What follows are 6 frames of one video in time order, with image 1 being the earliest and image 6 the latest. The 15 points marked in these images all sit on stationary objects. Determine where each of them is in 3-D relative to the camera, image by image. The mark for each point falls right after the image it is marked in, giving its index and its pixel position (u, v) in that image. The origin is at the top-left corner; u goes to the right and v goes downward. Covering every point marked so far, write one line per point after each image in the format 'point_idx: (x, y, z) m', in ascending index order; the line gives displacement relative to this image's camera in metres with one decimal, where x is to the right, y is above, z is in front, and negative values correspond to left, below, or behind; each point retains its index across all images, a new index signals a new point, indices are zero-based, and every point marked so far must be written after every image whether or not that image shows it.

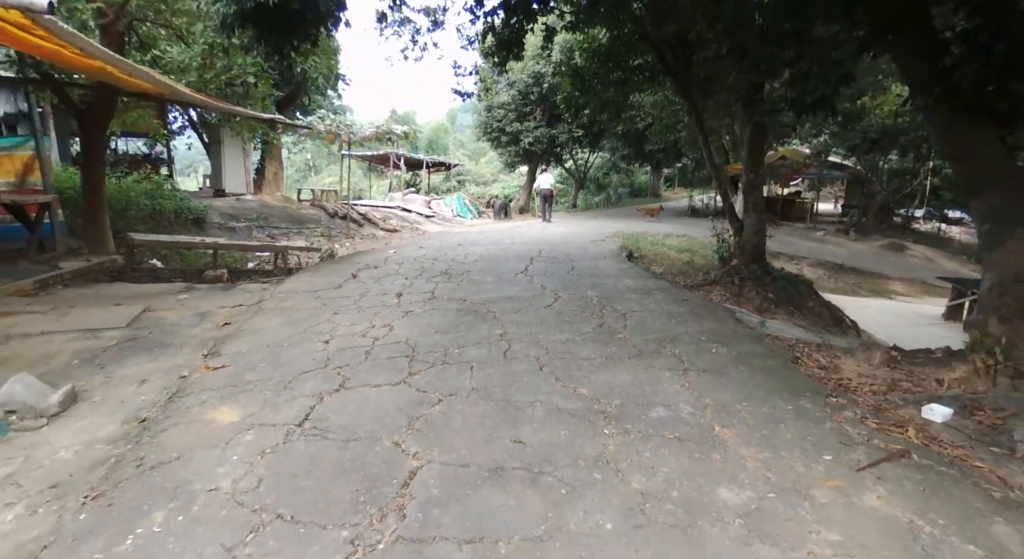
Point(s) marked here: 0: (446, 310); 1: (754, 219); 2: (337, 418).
0: (-0.7, -0.3, +5.8) m
1: (+3.4, +0.9, +7.7) m
2: (-1.1, -0.8, +3.4) m
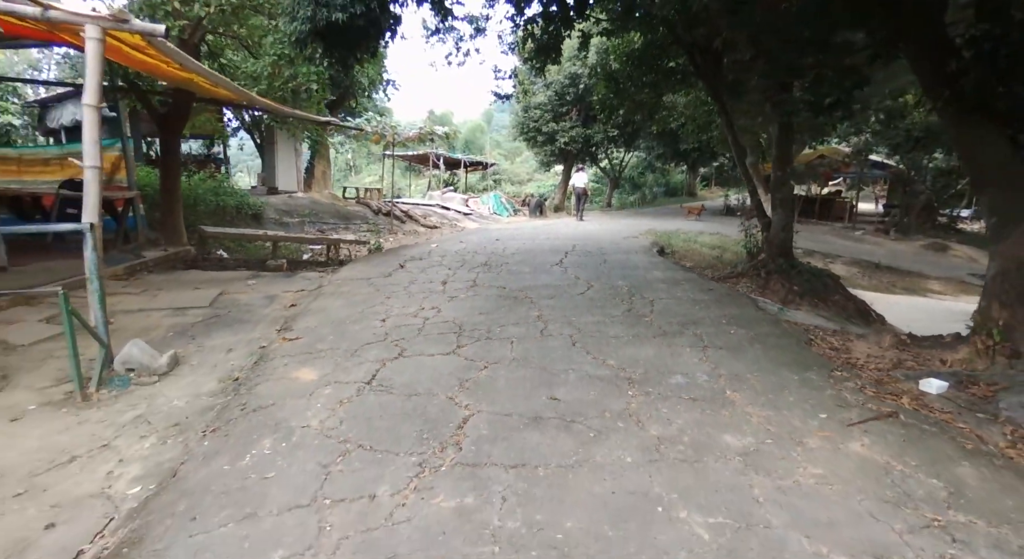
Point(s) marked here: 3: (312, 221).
0: (-0.3, -0.2, +6.4) m
1: (+4.0, +1.0, +8.0) m
2: (-0.8, -0.7, +4.0) m
3: (-4.9, +1.5, +13.4) m
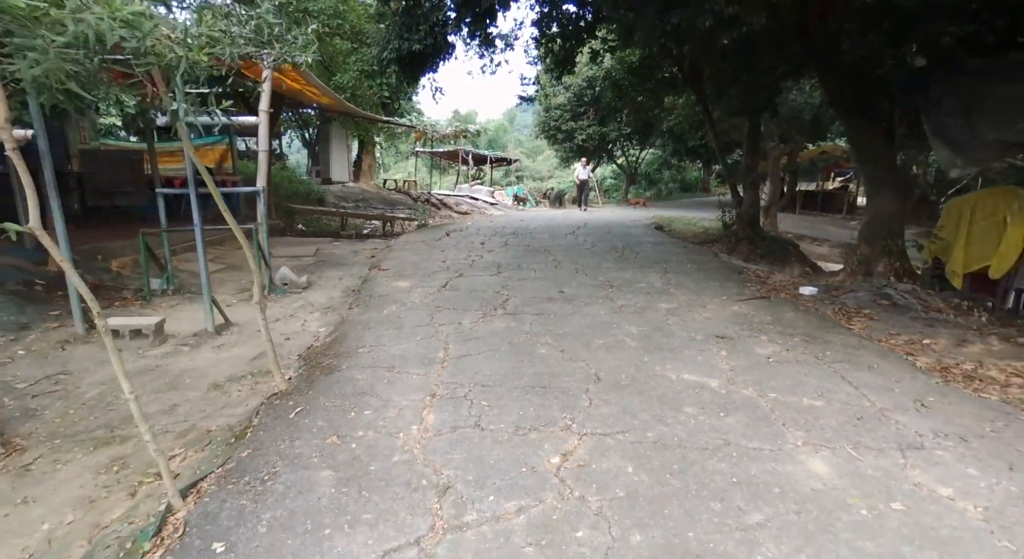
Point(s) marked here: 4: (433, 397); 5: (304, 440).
0: (+0.1, +0.5, +8.6) m
1: (+4.4, +1.6, +10.1) m
2: (-0.6, -0.1, +6.2) m
3: (-4.3, +2.2, +15.8) m
4: (-0.5, -0.7, +3.3) m
5: (-1.1, -0.8, +2.9) m
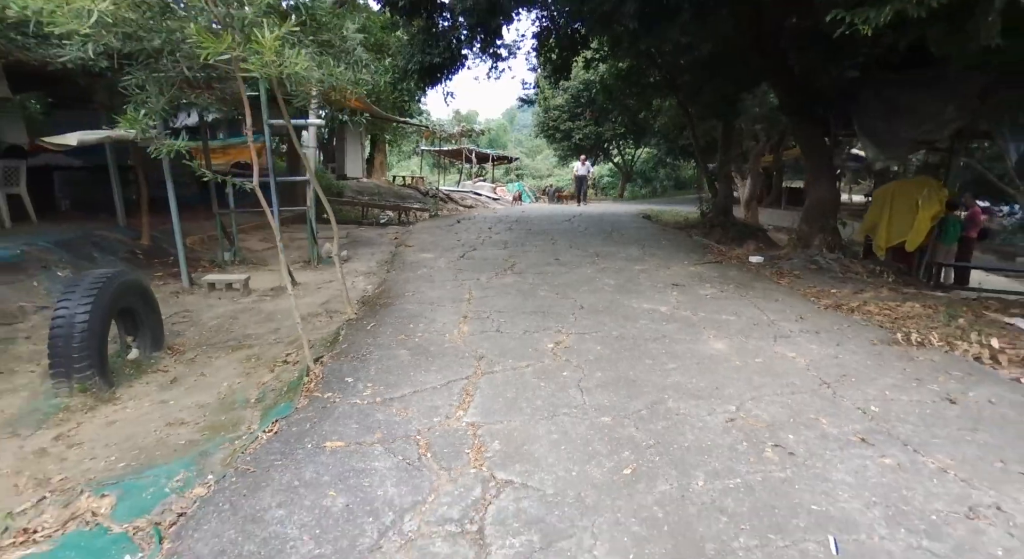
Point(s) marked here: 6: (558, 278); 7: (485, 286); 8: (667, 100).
0: (+0.1, +0.9, +10.0) m
1: (+4.5, +2.0, +11.5) m
2: (-0.5, +0.3, +7.6) m
3: (-4.2, +2.5, +17.2) m
4: (-0.4, -0.3, +4.7) m
5: (-1.0, -0.5, +4.3) m
6: (+0.5, 0.0, +6.1) m
7: (-0.3, -0.1, +5.8) m
8: (+4.0, +4.5, +13.8) m
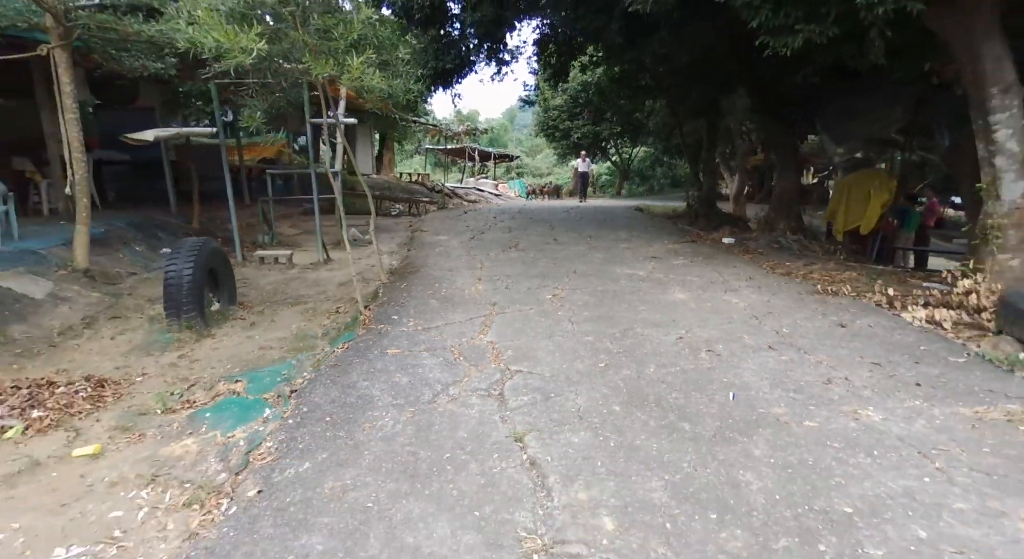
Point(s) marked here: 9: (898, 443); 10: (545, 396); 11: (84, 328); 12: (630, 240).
0: (+0.2, +1.2, +11.1) m
1: (+4.5, +2.3, +12.6) m
2: (-0.4, +0.6, +8.7) m
3: (-4.2, +2.9, +18.3) m
4: (-0.3, 0.0, +5.8) m
5: (-1.0, -0.1, +5.4) m
6: (+0.6, +0.3, +7.2) m
7: (-0.2, +0.2, +6.9) m
8: (+4.0, +4.9, +14.9) m
9: (+1.8, -0.8, +2.5) m
10: (+0.2, -0.7, +3.2) m
11: (-3.7, -0.4, +4.7) m
12: (+1.7, +0.6, +8.0) m
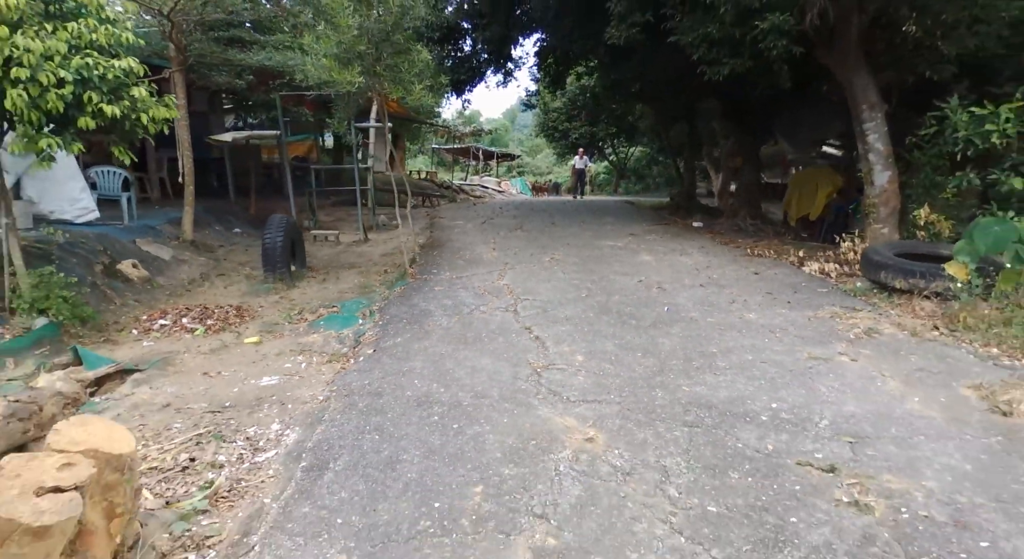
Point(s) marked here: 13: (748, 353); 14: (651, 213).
0: (+0.3, +1.6, +12.7) m
1: (+4.6, +2.7, +14.2) m
2: (-0.3, +1.0, +10.3) m
3: (-4.1, +3.3, +19.9) m
4: (-0.3, +0.4, +7.4) m
5: (-0.9, +0.3, +7.0) m
6: (+0.7, +0.7, +8.8) m
7: (-0.1, +0.7, +8.5) m
8: (+4.1, +5.3, +16.5) m
9: (+1.9, -0.4, +4.2) m
10: (+0.3, -0.3, +4.8) m
11: (-3.6, 0.0, +6.3) m
12: (+1.8, +1.0, +9.7) m
13: (+1.6, -0.5, +3.6) m
14: (+3.1, +1.4, +11.9) m
